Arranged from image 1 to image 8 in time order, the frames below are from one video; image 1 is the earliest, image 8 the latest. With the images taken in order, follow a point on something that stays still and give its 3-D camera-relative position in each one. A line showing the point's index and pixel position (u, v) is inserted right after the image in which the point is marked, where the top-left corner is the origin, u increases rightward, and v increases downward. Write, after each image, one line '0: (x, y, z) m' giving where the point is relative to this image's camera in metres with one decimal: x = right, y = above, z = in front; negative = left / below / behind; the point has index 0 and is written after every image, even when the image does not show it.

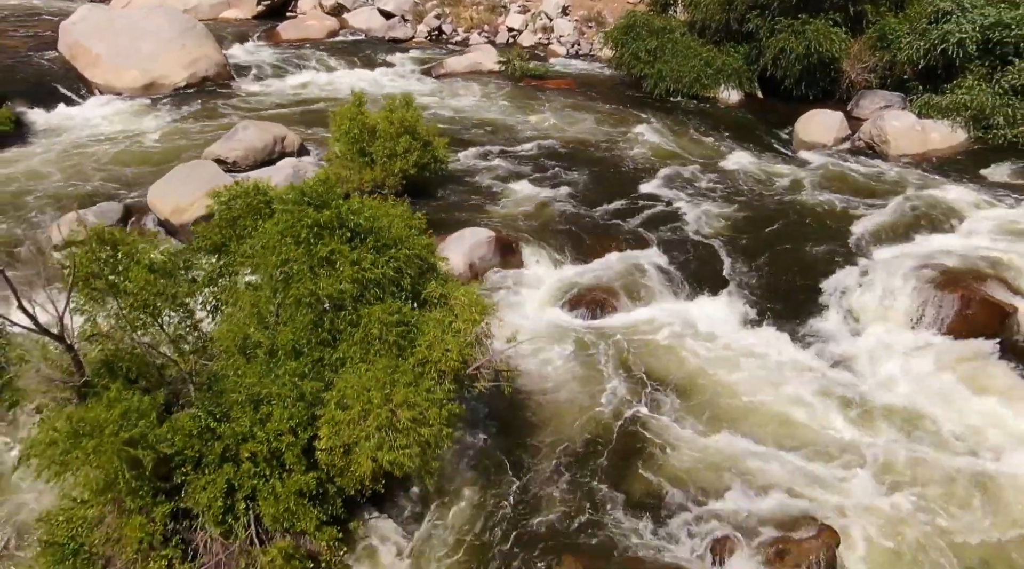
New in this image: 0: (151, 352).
0: (-4.1, -0.8, +9.2) m
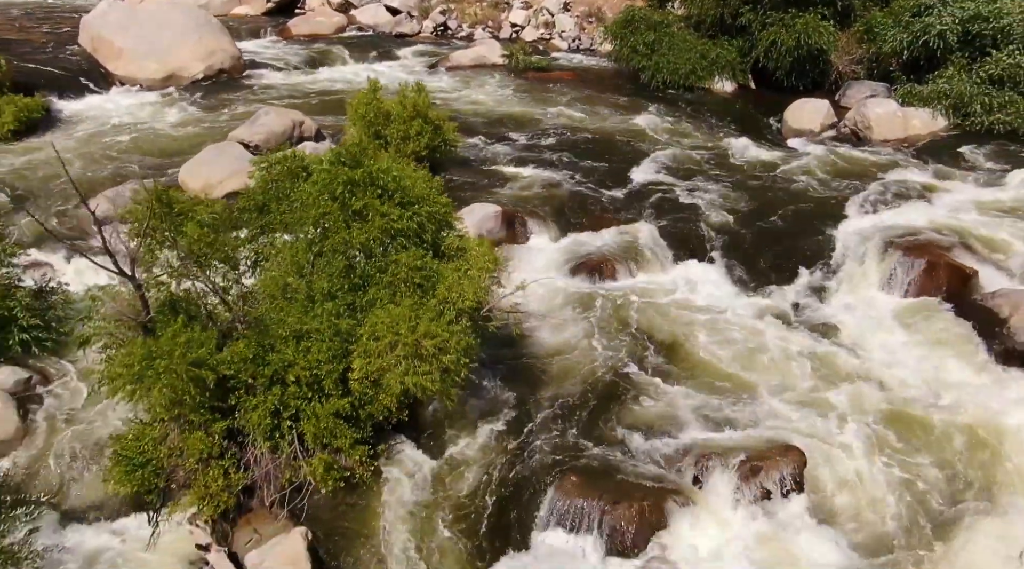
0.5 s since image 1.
0: (-4.0, -0.2, +10.5) m
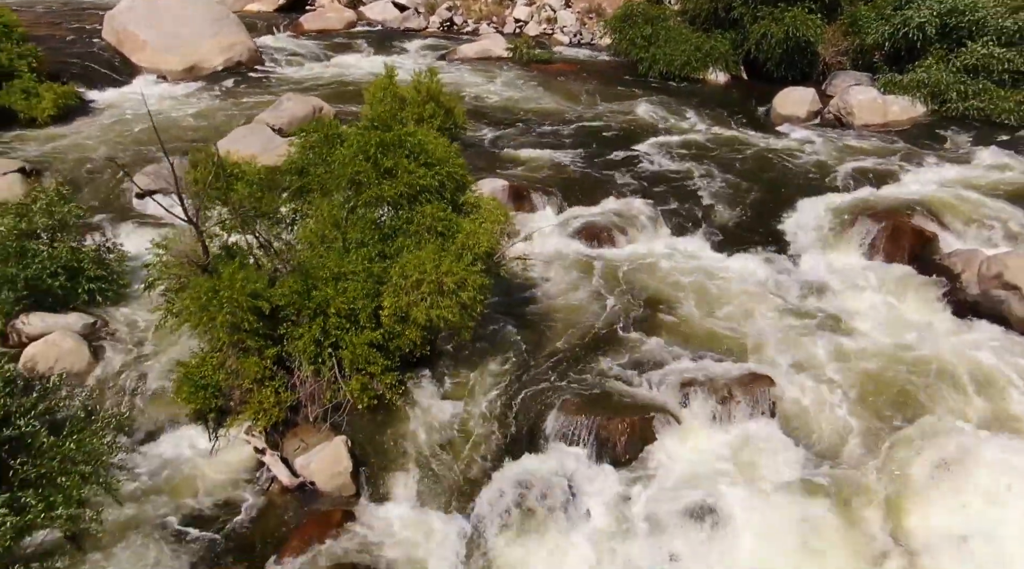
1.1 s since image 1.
0: (-3.9, +0.6, +12.1) m
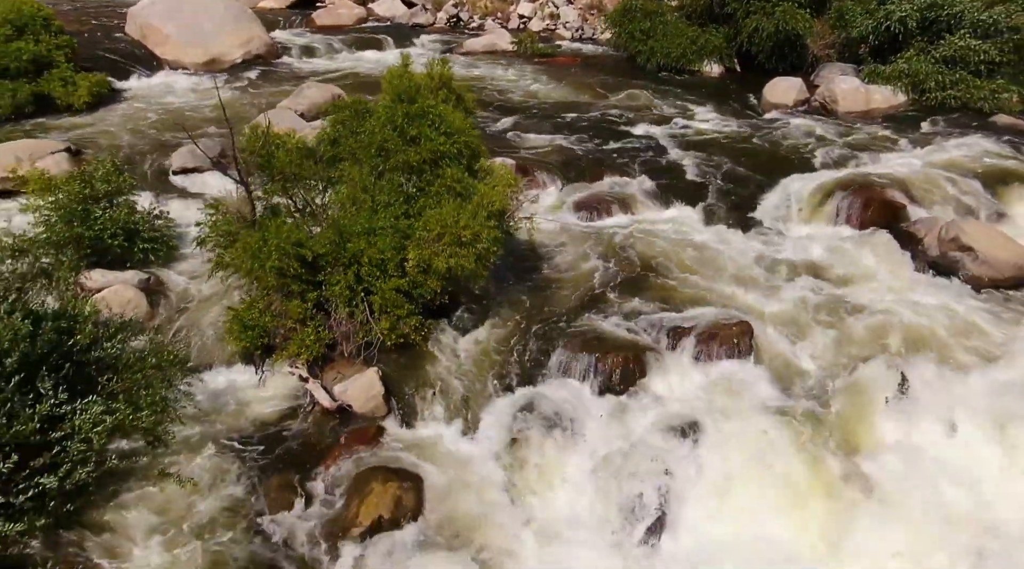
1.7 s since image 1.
0: (-3.8, +1.4, +13.8) m
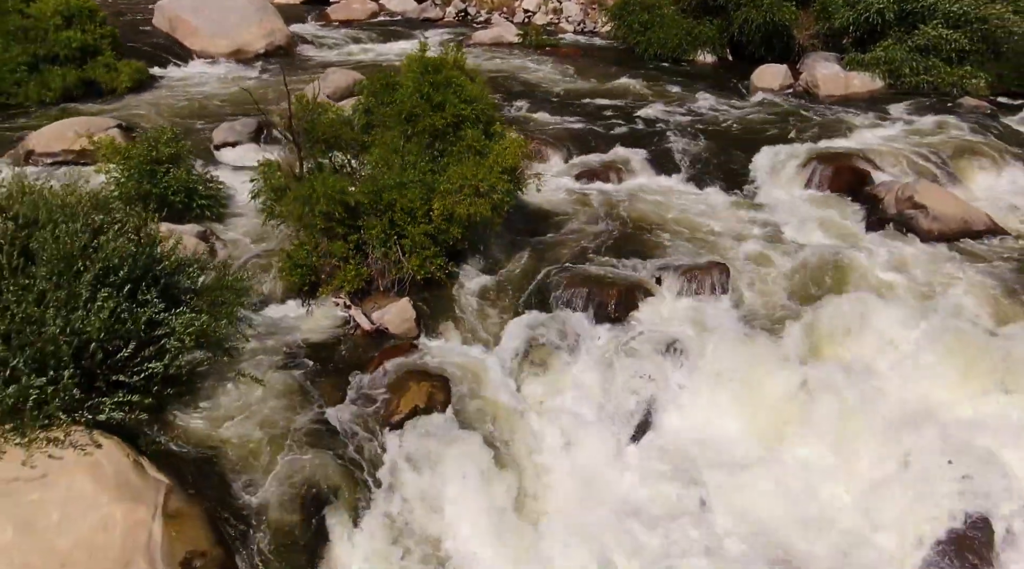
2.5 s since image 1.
0: (-3.6, +2.4, +16.1) m
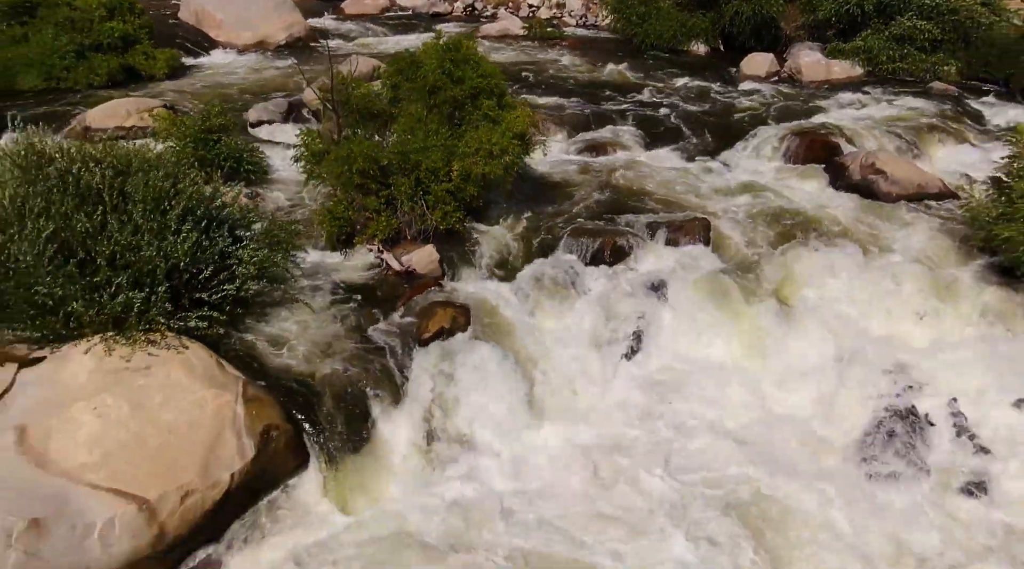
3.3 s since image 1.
0: (-3.4, +3.5, +18.5) m
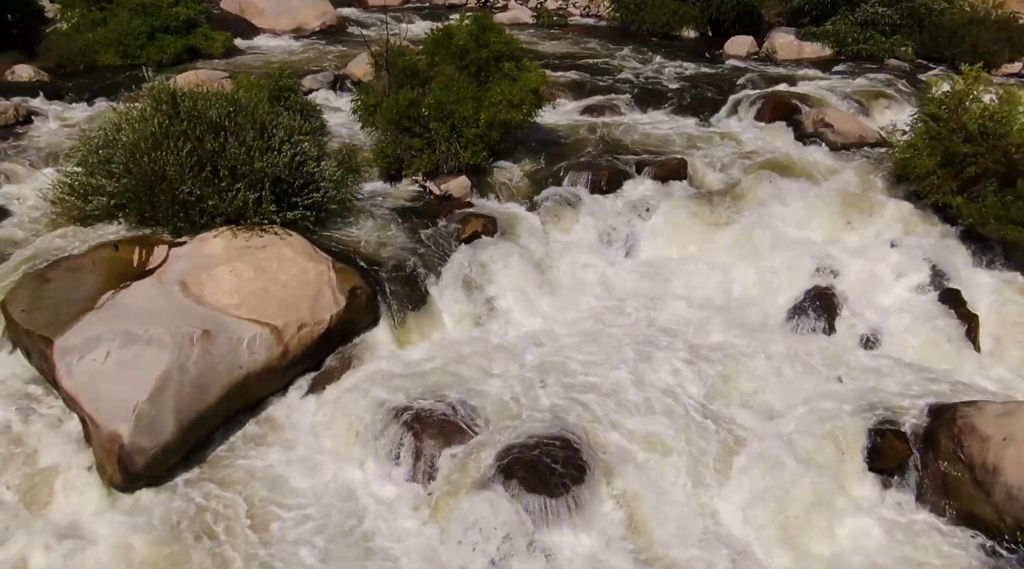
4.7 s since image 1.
0: (-2.9, +5.6, +23.0) m
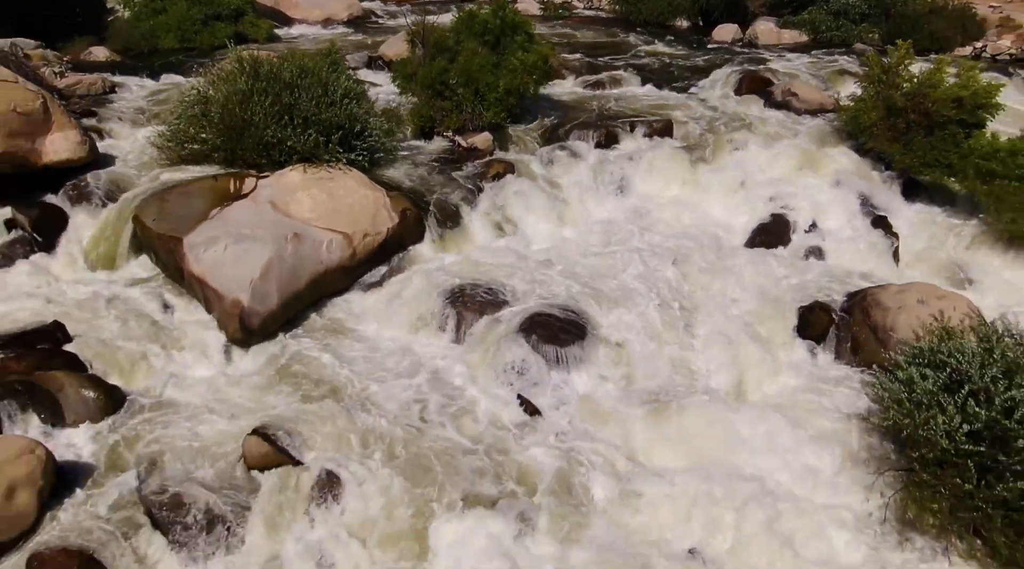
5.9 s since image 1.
0: (-2.4, +7.6, +27.5) m
